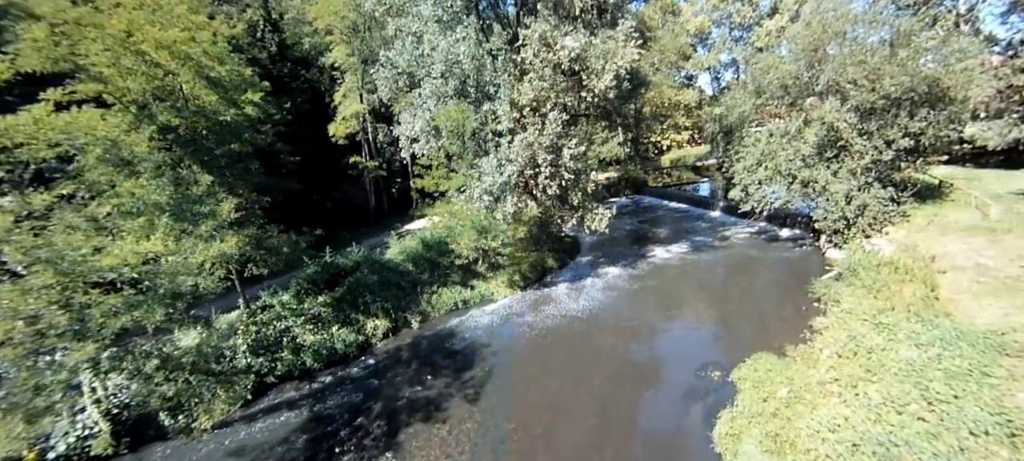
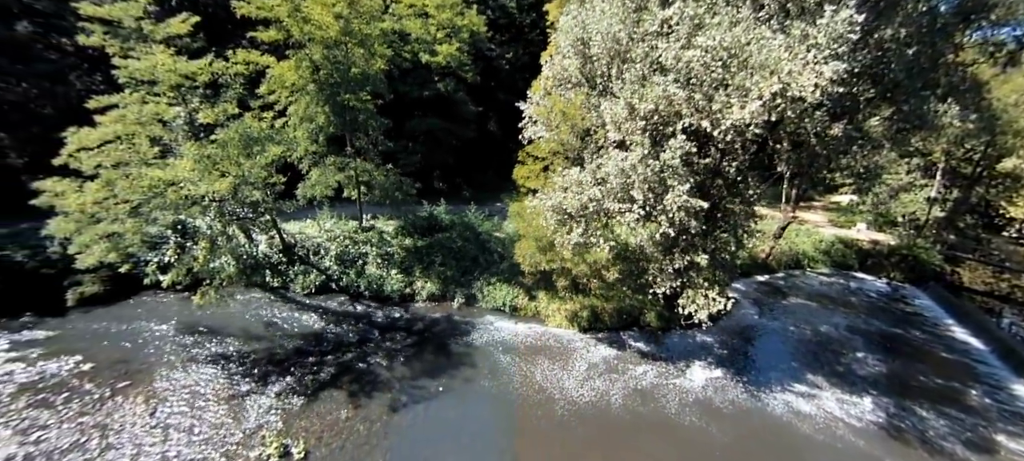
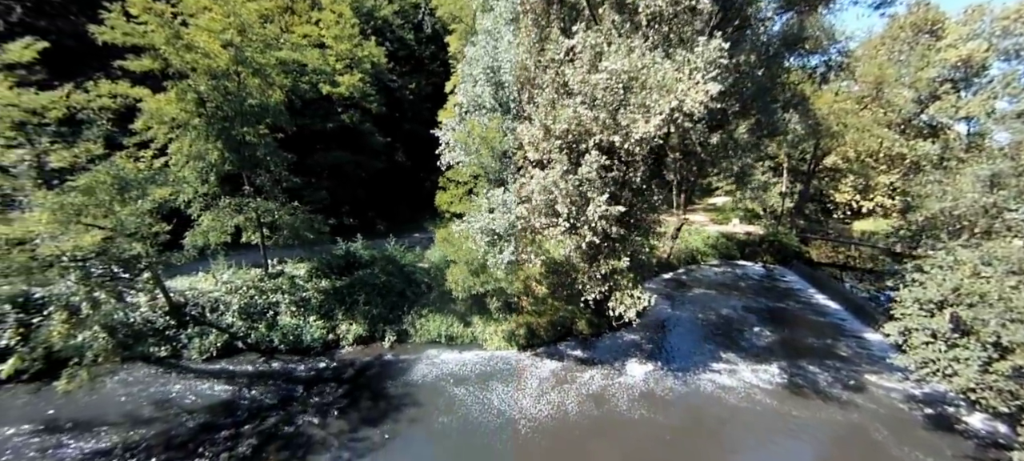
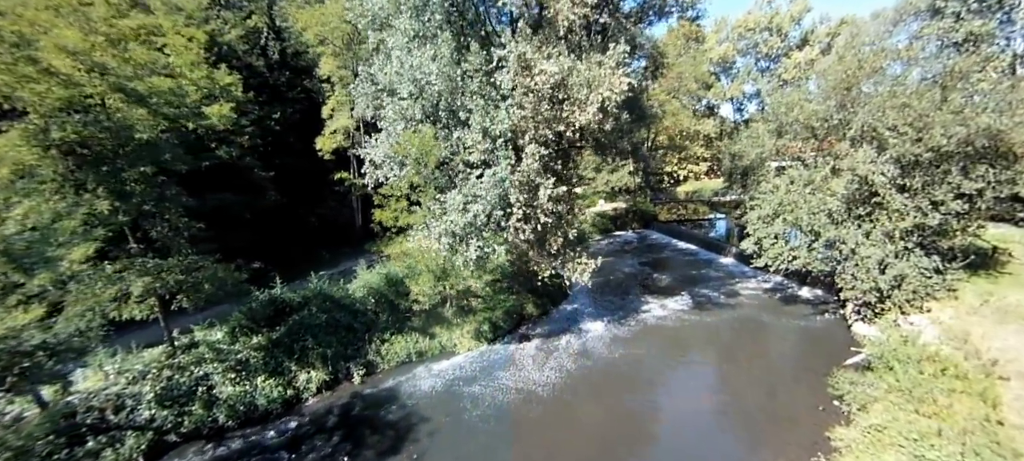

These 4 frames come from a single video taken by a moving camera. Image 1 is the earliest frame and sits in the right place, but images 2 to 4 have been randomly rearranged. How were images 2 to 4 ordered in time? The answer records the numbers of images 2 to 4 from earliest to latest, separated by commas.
4, 3, 2
